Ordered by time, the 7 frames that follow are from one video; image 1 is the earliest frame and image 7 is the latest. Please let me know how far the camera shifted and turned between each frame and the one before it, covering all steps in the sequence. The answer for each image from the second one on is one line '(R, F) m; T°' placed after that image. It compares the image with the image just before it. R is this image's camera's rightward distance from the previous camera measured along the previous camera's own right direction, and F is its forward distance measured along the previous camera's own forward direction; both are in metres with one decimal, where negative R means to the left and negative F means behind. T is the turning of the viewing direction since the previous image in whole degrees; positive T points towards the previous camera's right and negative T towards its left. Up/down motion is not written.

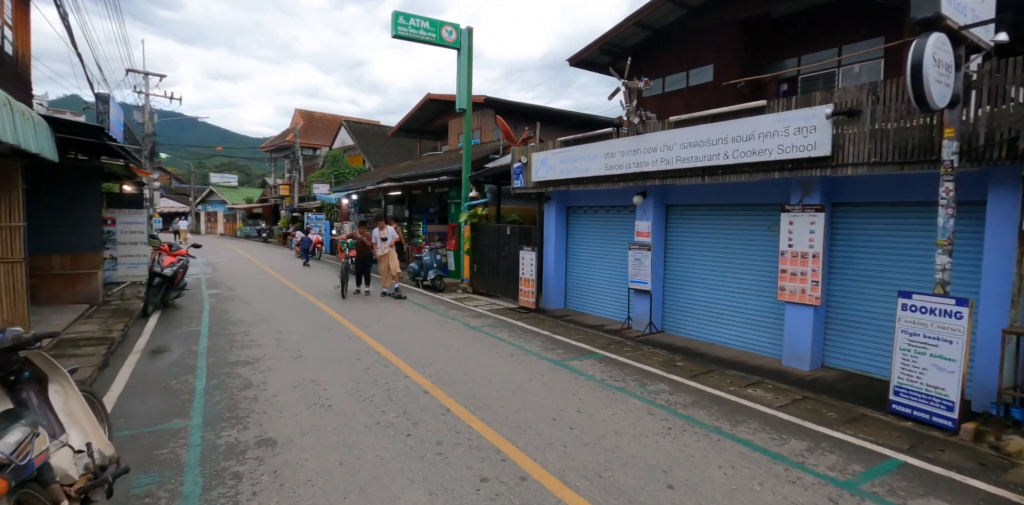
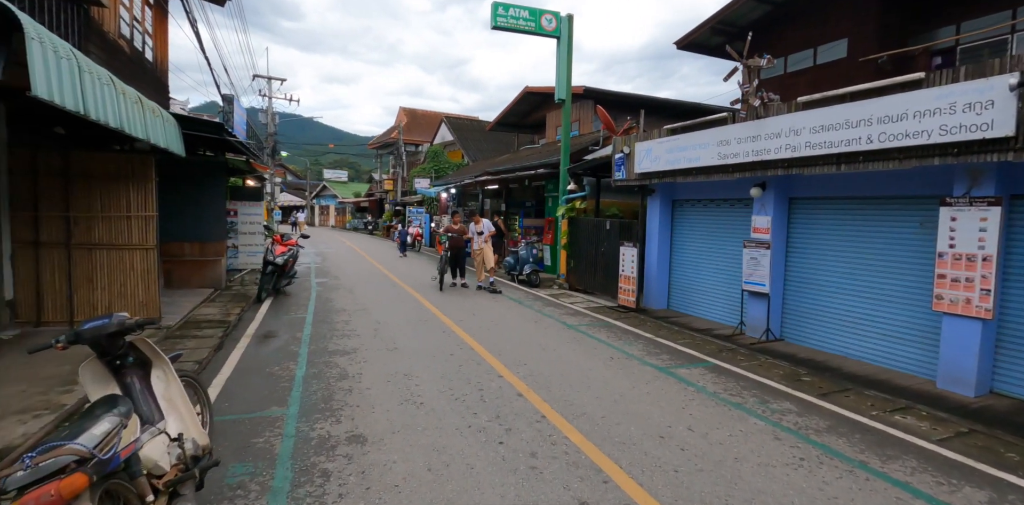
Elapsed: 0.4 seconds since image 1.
(-0.1, +0.4) m; -12°
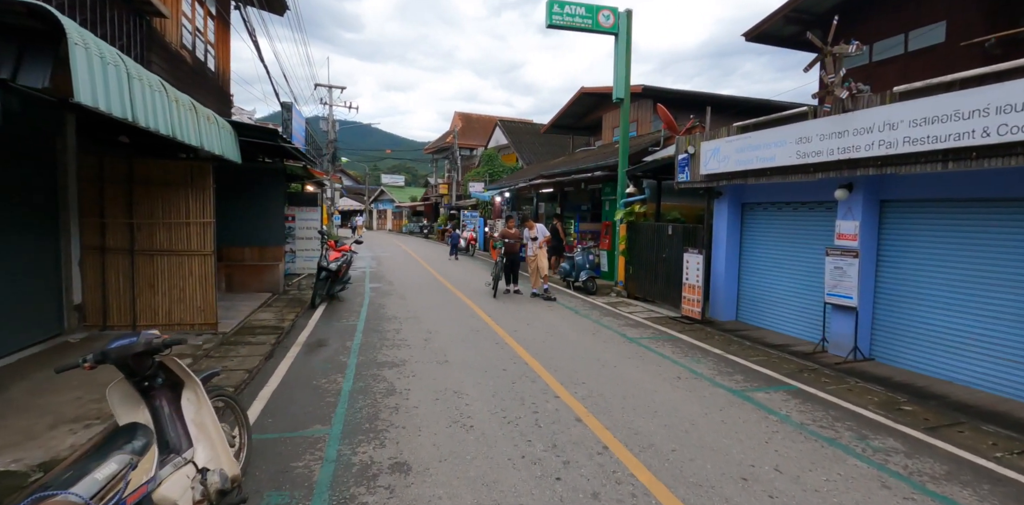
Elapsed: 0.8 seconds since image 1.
(-0.1, +0.4) m; -7°
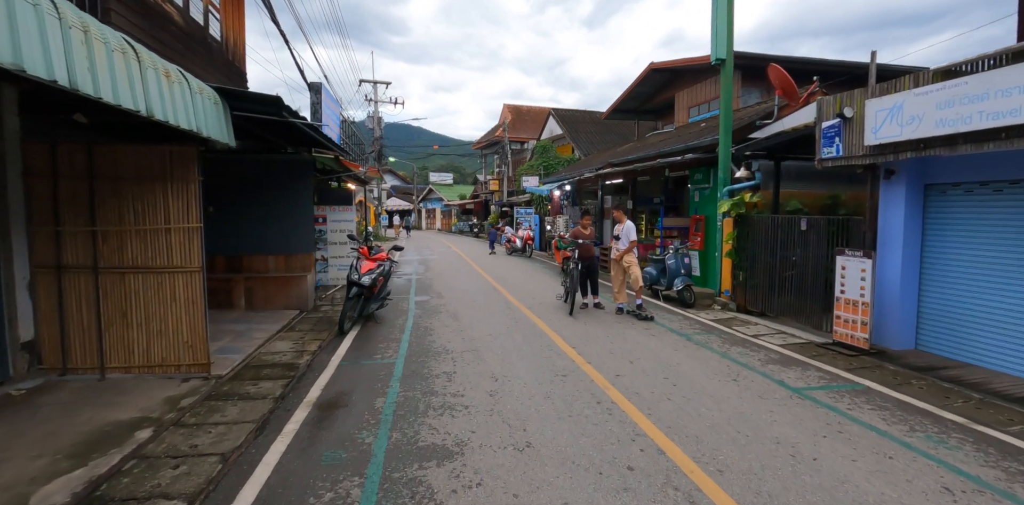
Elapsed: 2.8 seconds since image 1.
(-0.5, +2.0) m; -6°
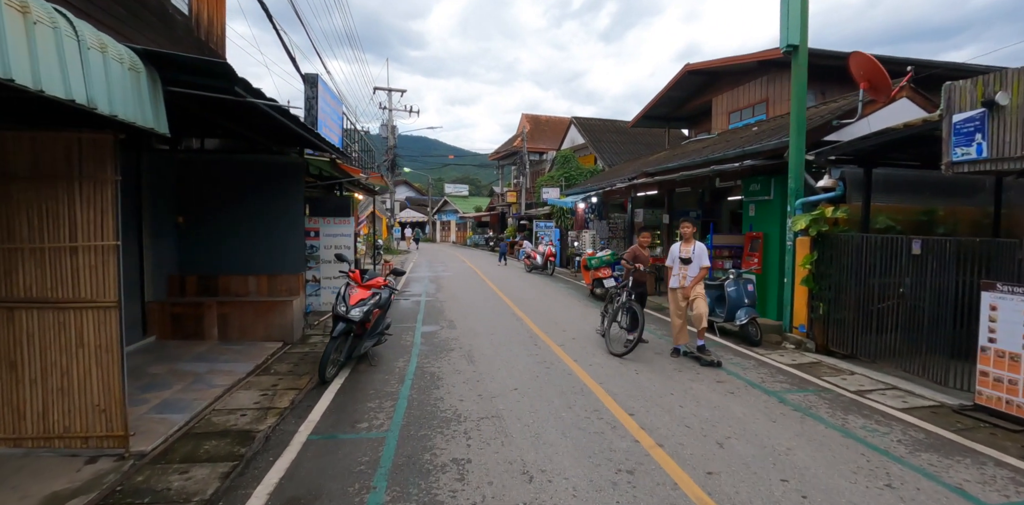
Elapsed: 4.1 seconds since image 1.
(-0.2, +1.5) m; -2°
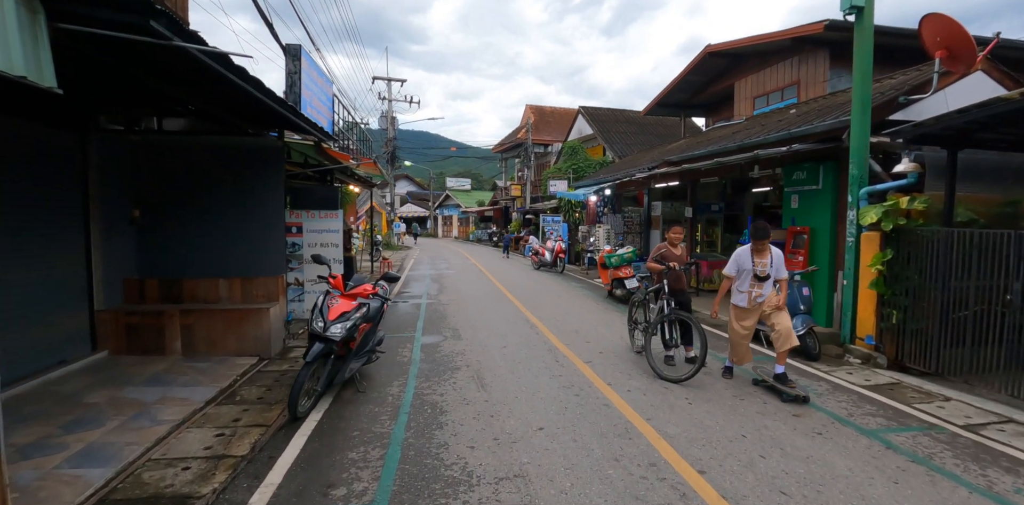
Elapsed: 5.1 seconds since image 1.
(-0.2, +1.1) m; 0°
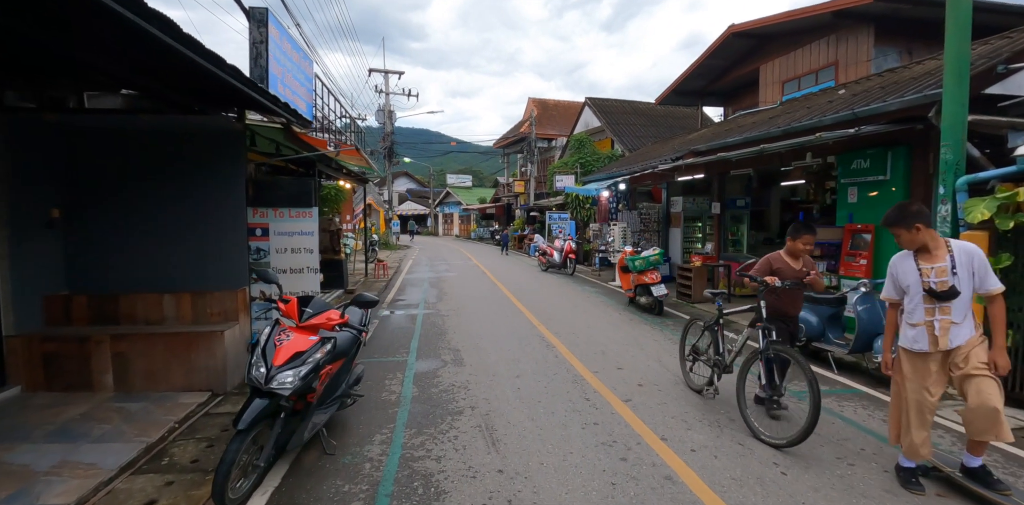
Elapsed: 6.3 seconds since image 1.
(-0.1, +1.2) m; 0°
